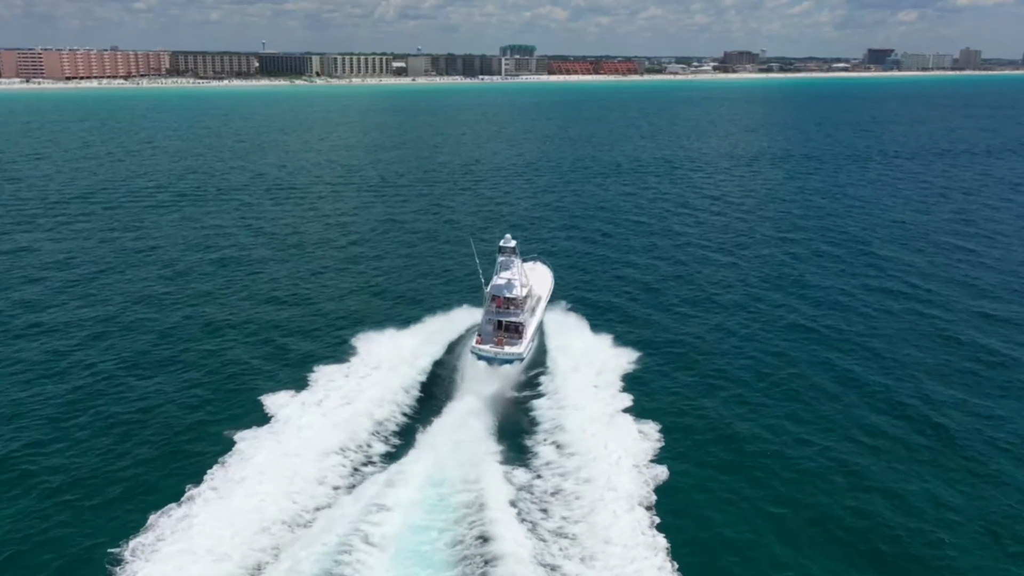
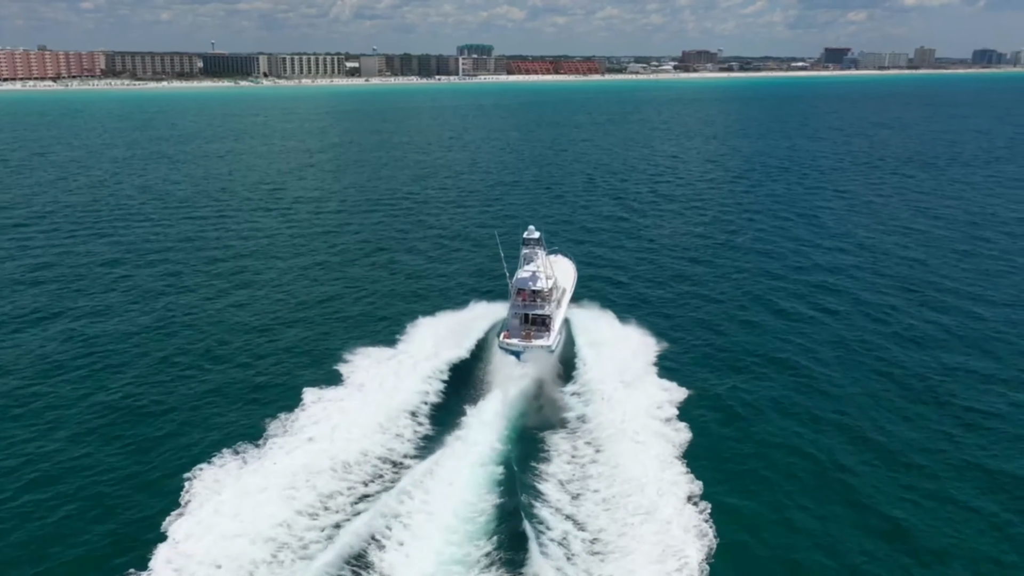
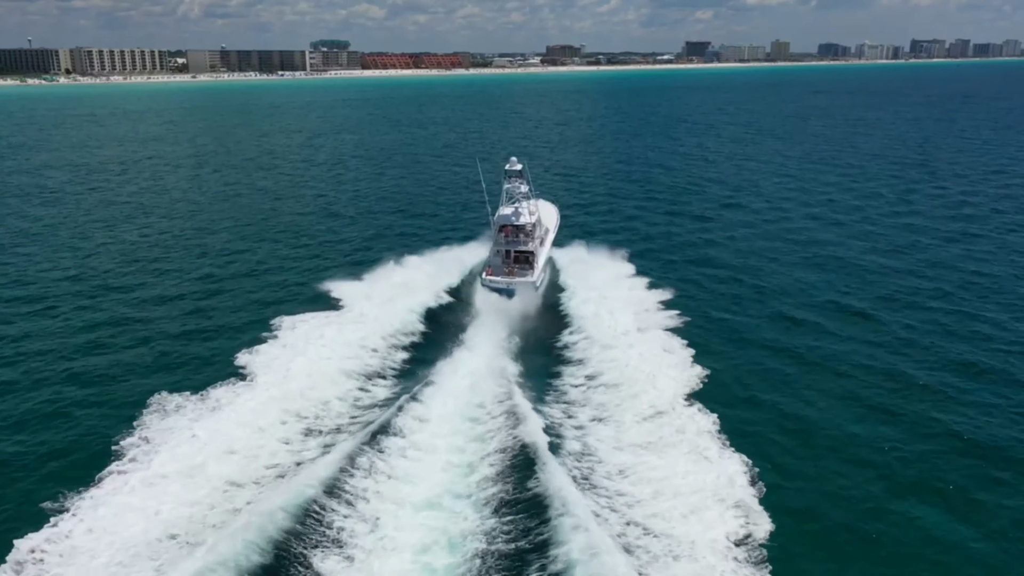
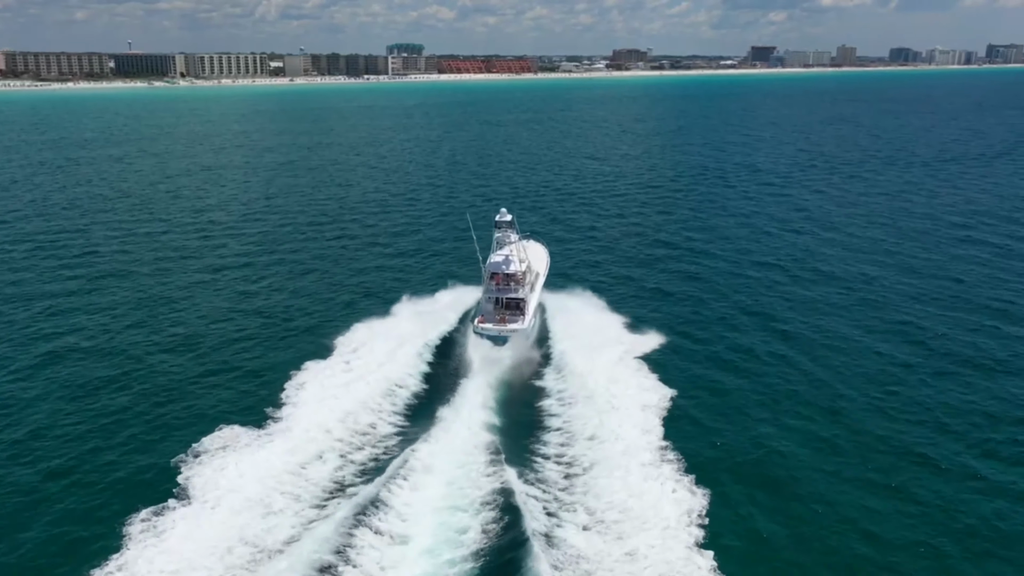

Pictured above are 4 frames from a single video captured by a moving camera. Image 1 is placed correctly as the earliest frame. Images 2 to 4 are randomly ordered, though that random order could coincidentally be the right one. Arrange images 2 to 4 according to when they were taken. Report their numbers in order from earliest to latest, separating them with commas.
2, 4, 3
